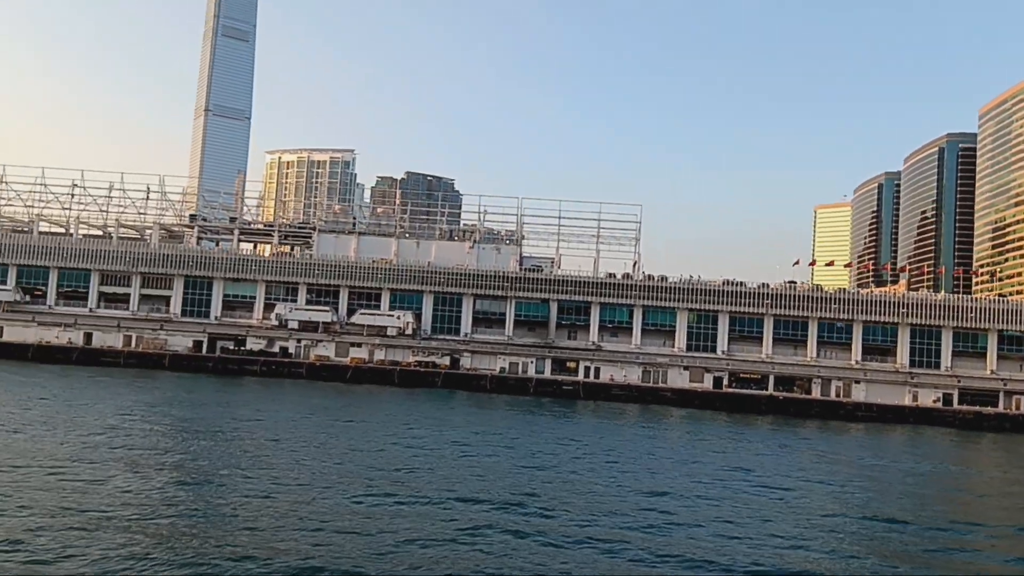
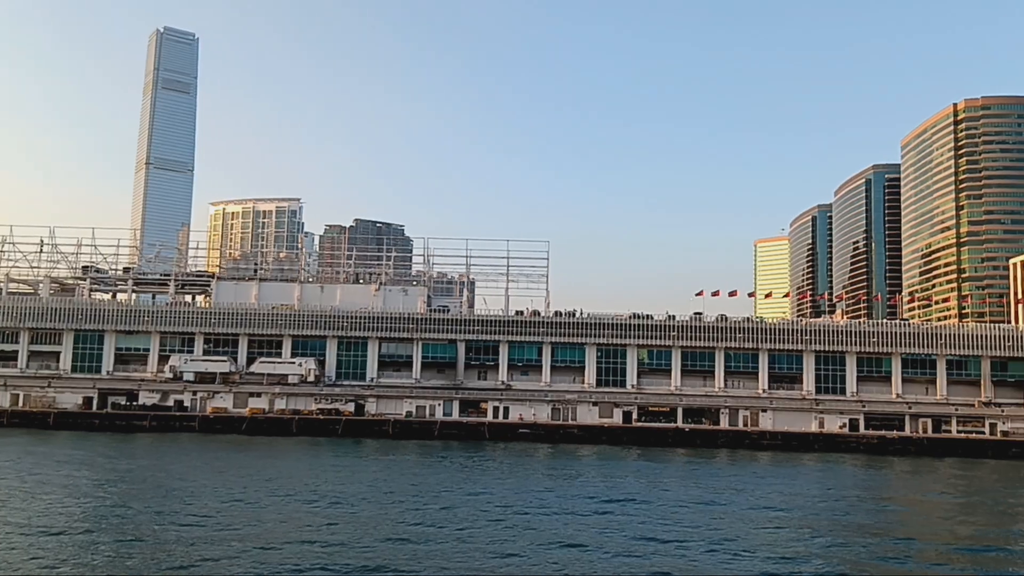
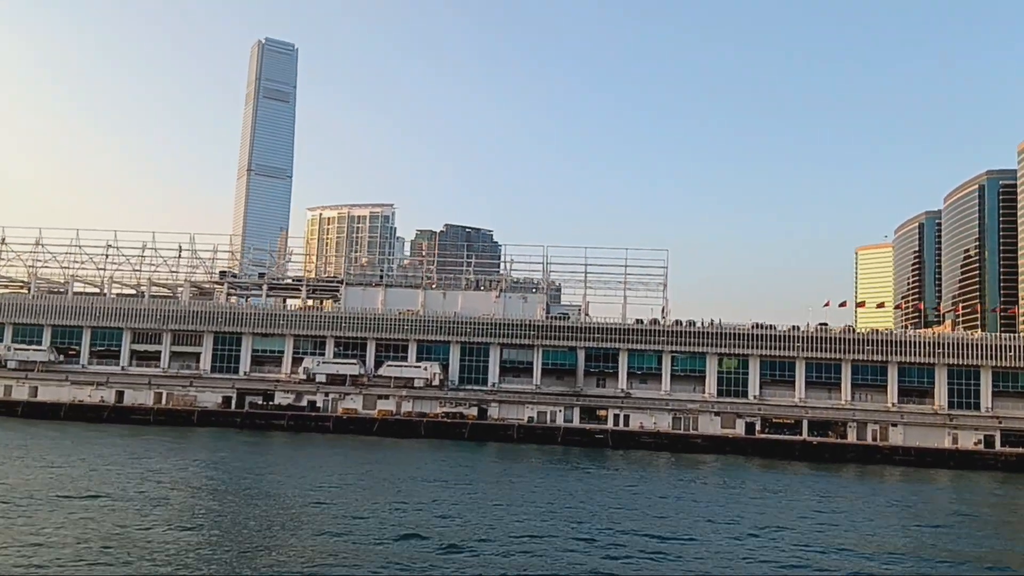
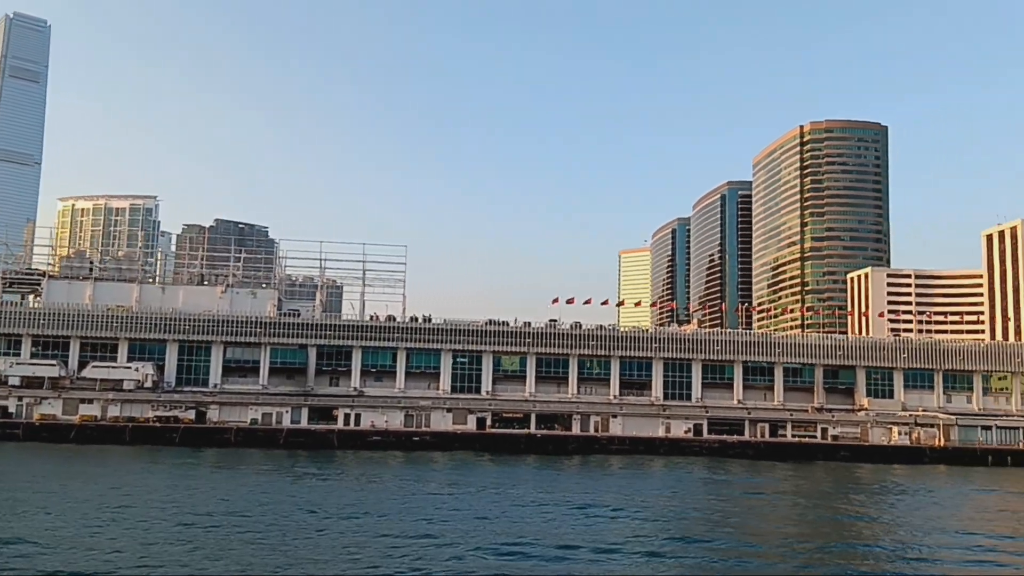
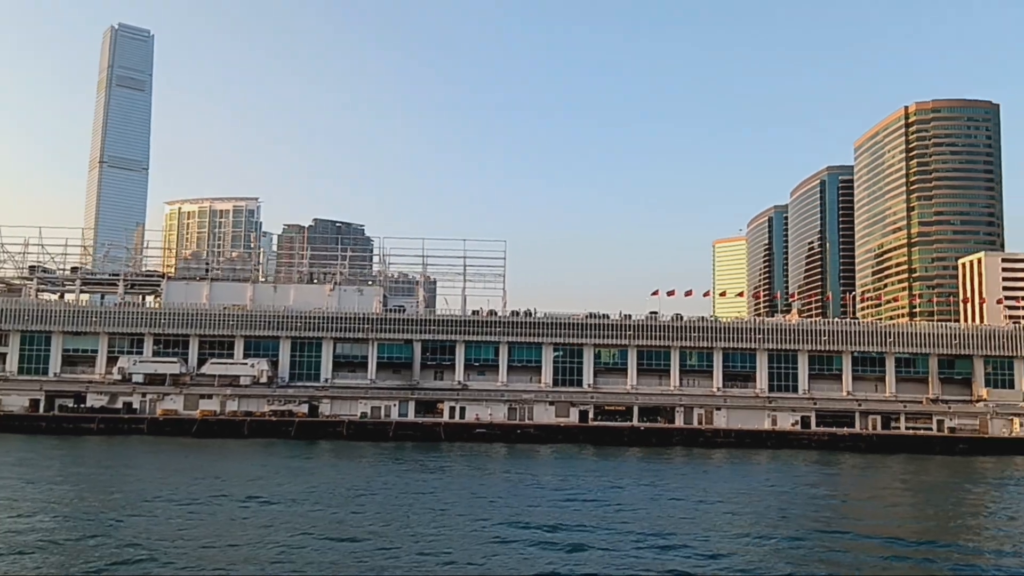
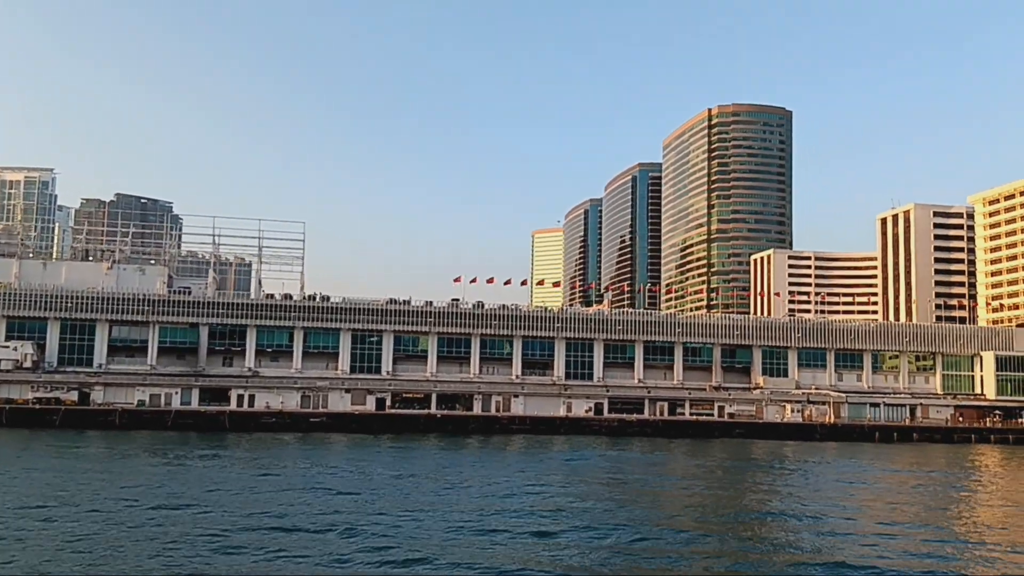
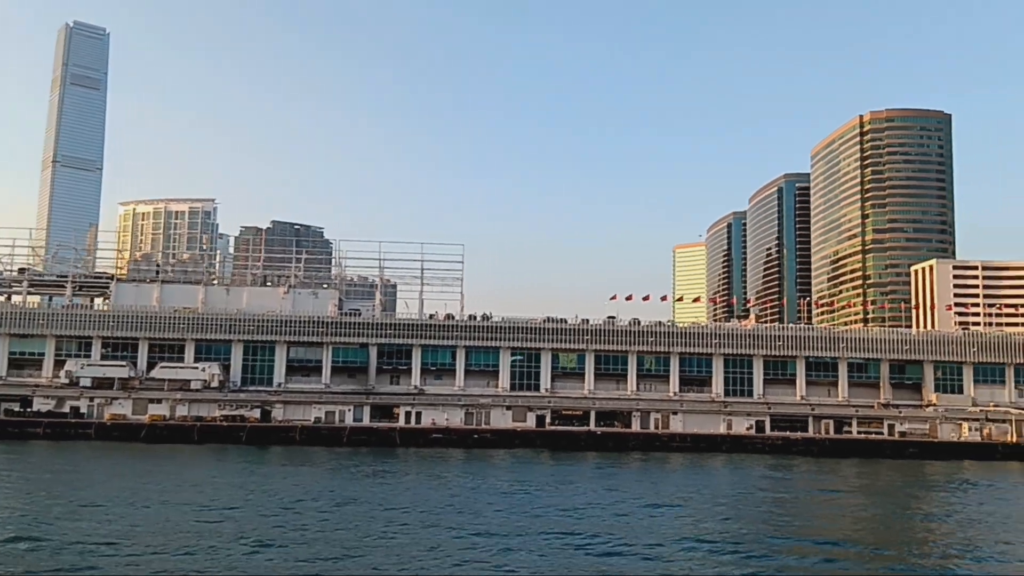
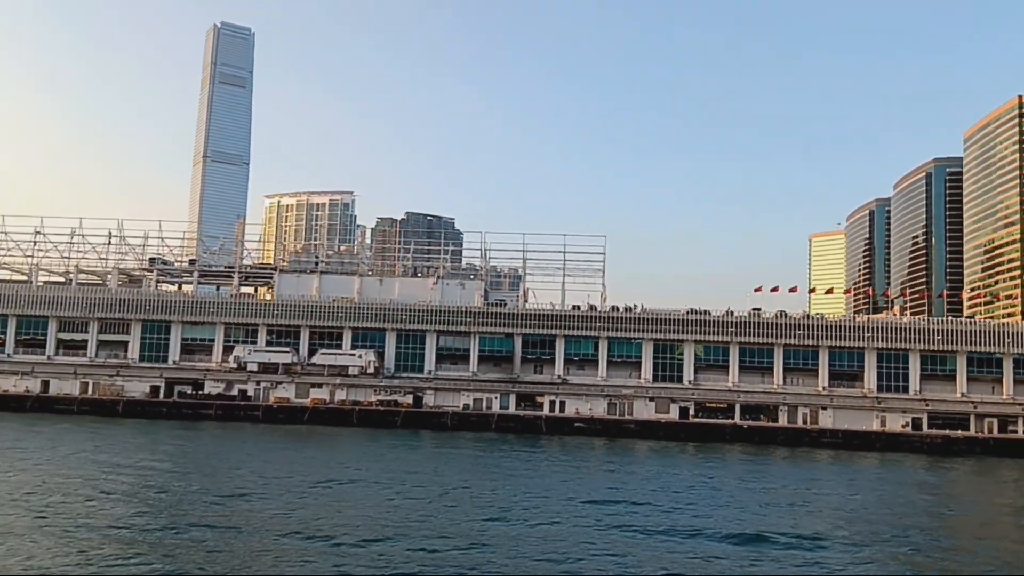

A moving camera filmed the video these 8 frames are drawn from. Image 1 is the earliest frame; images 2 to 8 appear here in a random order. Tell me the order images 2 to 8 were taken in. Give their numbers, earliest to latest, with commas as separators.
3, 8, 2, 5, 7, 4, 6
